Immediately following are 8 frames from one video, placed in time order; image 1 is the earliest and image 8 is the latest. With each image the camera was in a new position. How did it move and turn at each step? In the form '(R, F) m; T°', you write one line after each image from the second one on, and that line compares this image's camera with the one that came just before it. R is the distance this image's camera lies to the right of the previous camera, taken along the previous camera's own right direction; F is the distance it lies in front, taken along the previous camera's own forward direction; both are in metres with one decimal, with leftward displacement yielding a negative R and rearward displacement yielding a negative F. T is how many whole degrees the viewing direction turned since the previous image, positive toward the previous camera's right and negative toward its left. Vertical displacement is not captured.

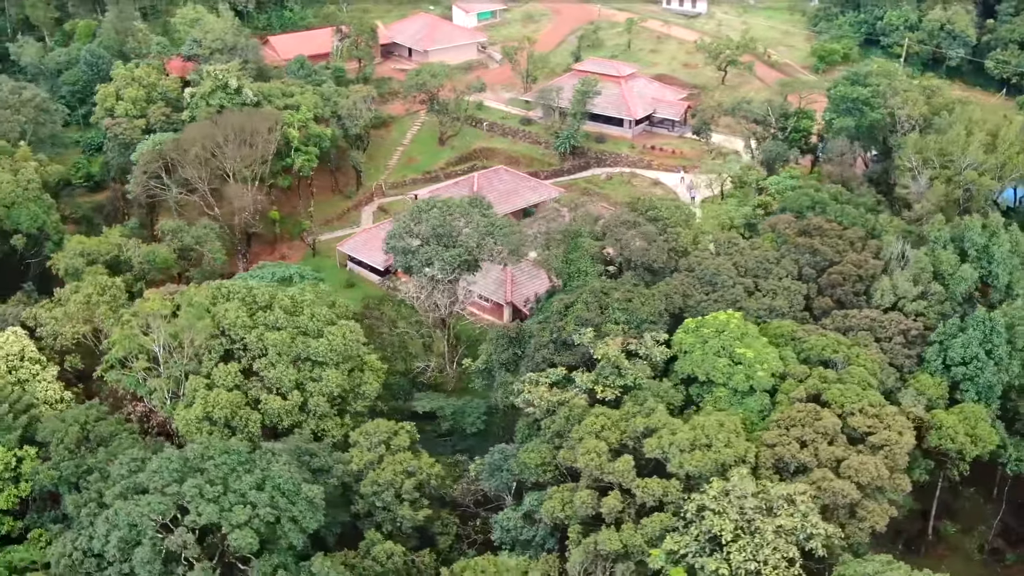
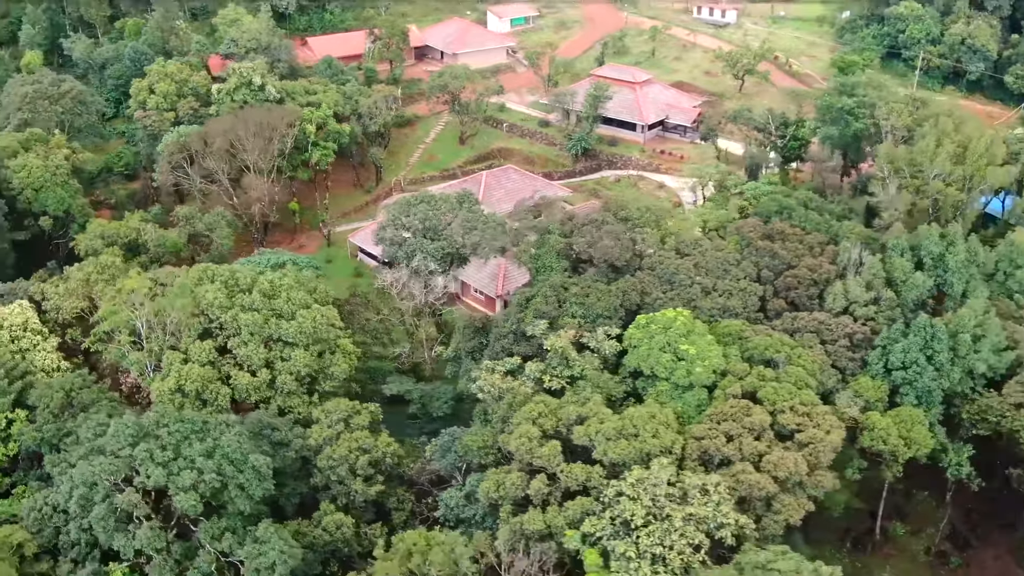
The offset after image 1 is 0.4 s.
(+3.8, 0.0) m; -6°
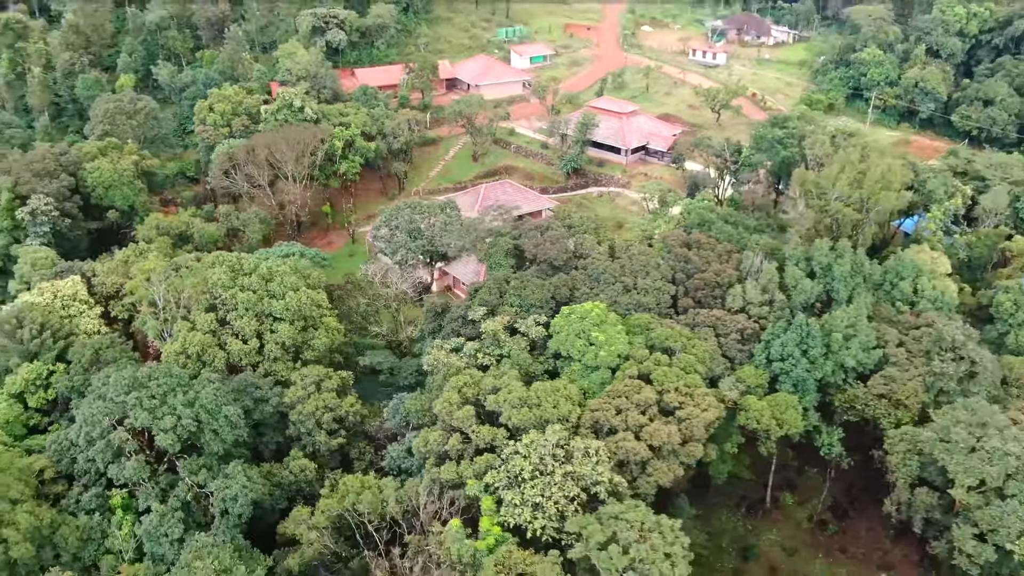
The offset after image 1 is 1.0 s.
(+5.9, -3.9) m; -7°
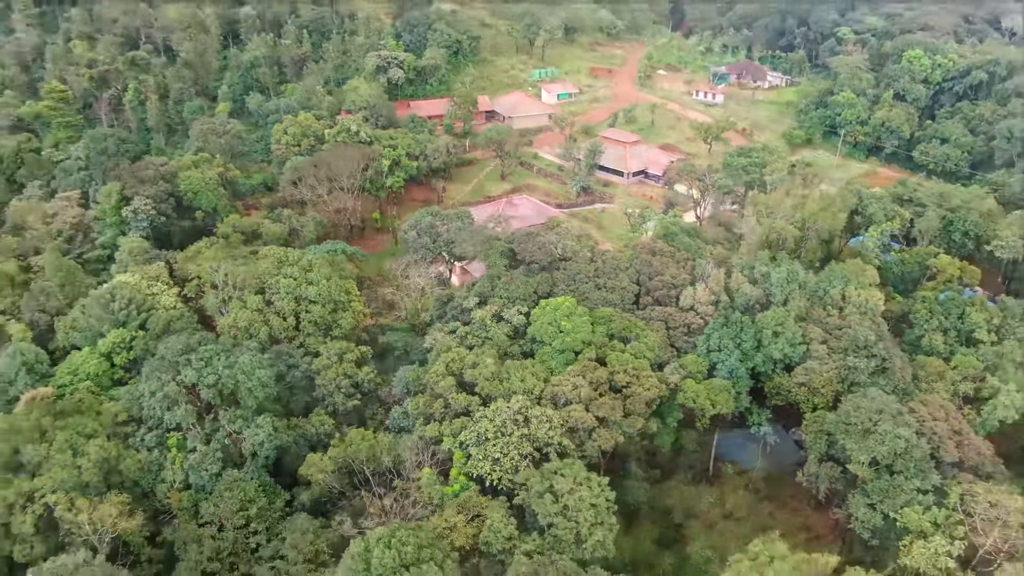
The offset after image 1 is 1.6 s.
(+4.6, -5.1) m; -7°
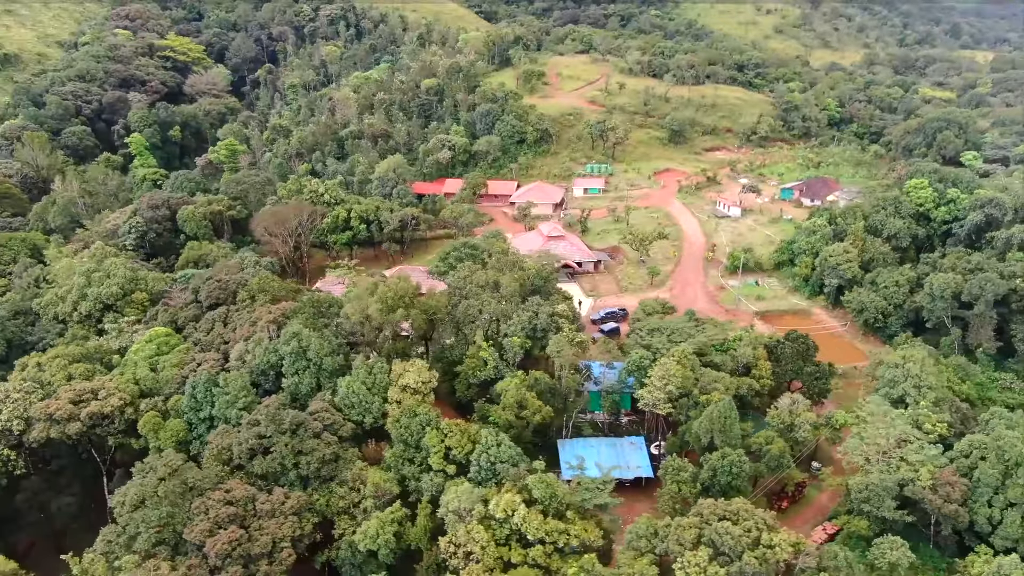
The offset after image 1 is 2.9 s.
(+10.4, -0.9) m; -10°
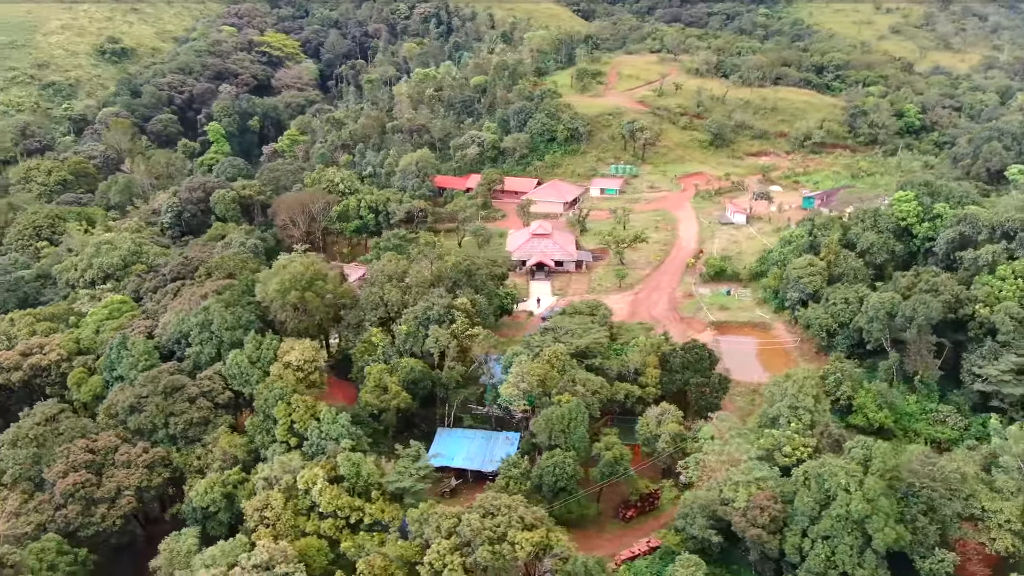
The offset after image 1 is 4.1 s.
(+10.3, +0.2) m; -10°
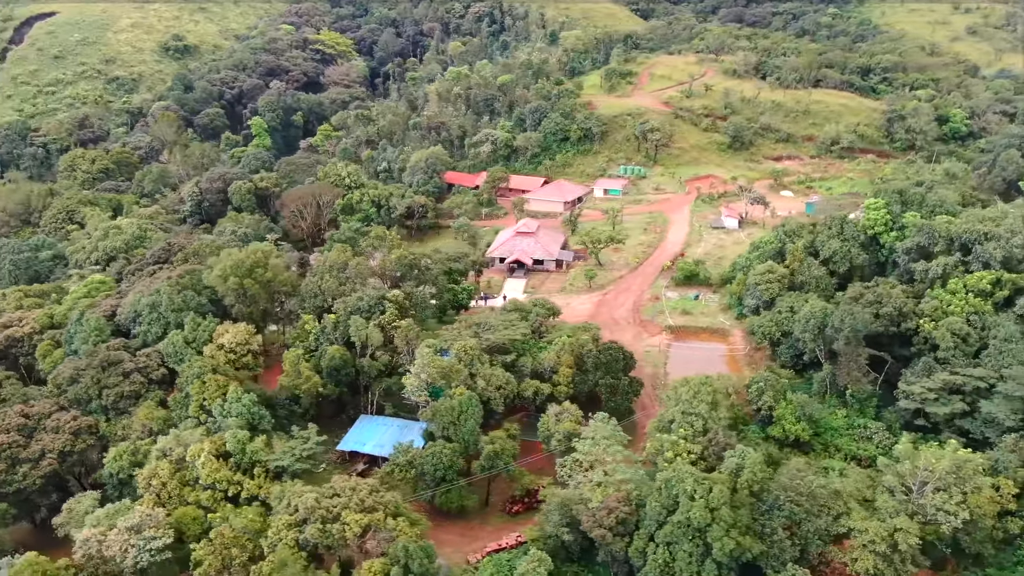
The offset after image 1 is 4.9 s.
(+6.9, -0.2) m; -6°
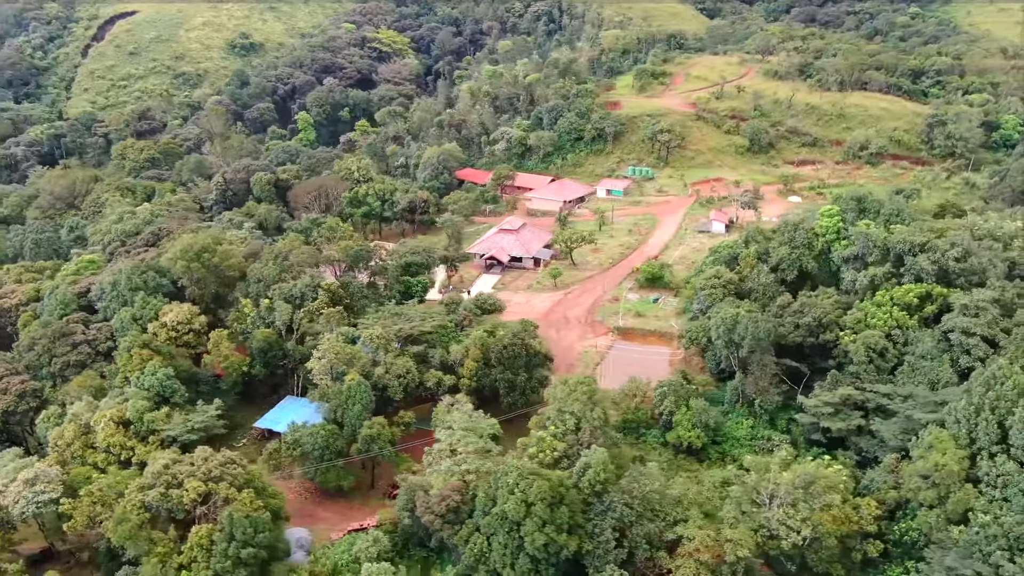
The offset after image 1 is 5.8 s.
(+7.8, -0.2) m; -7°
